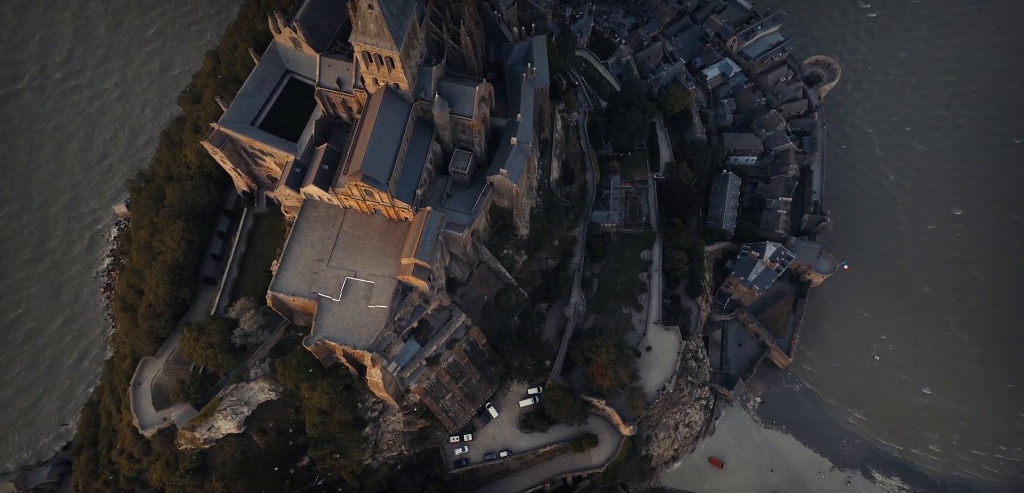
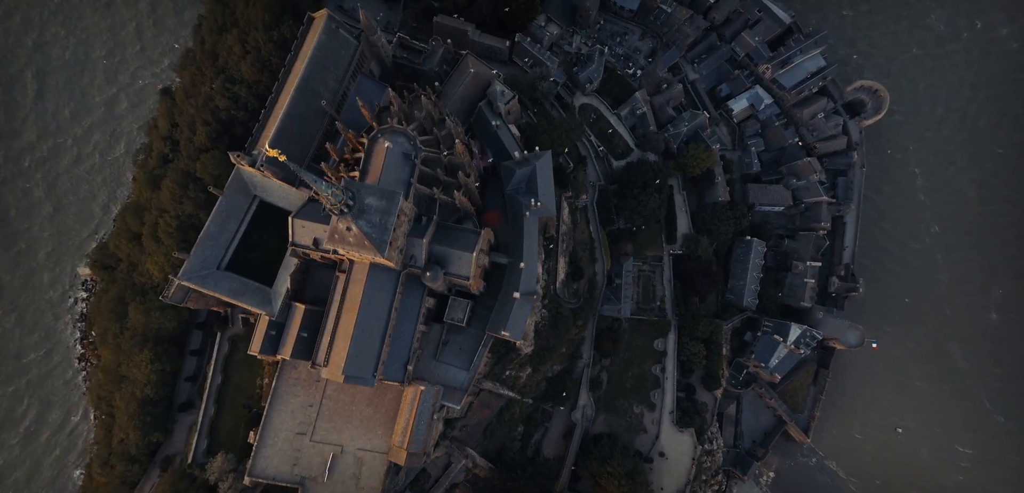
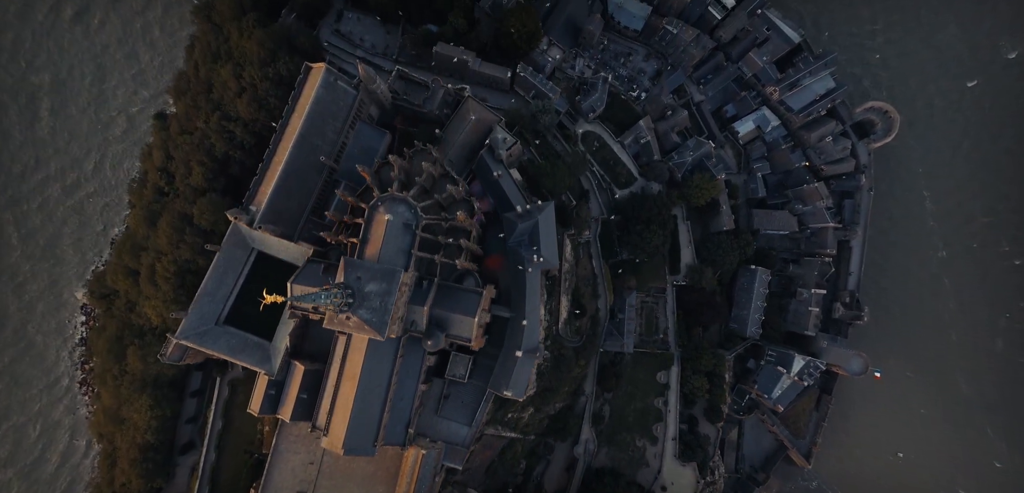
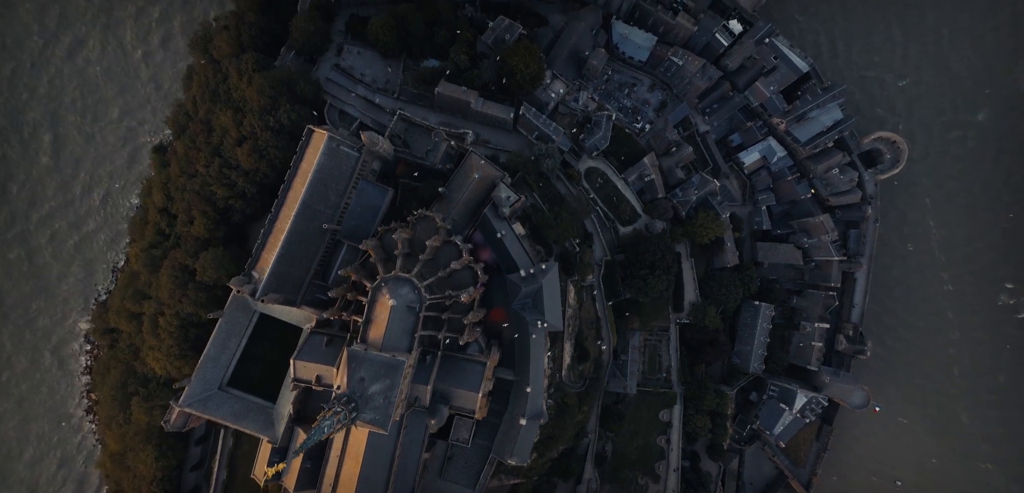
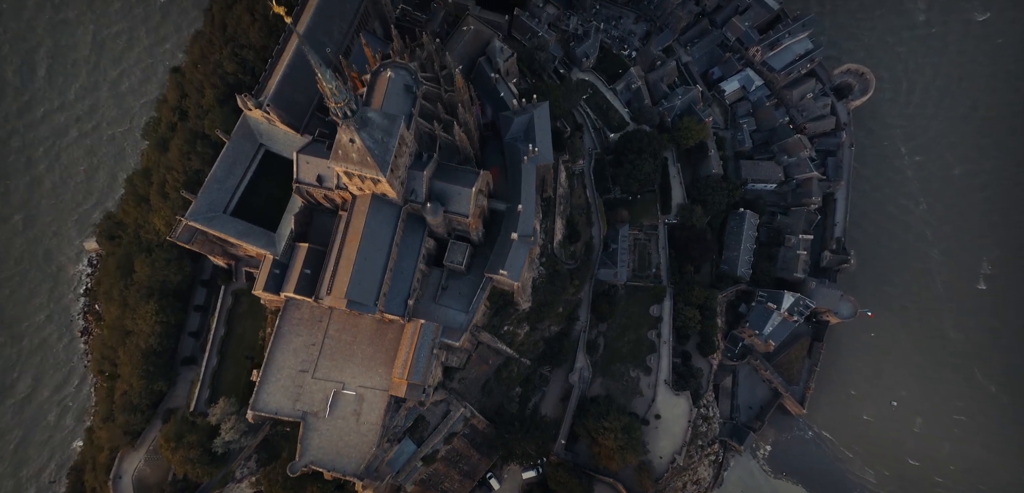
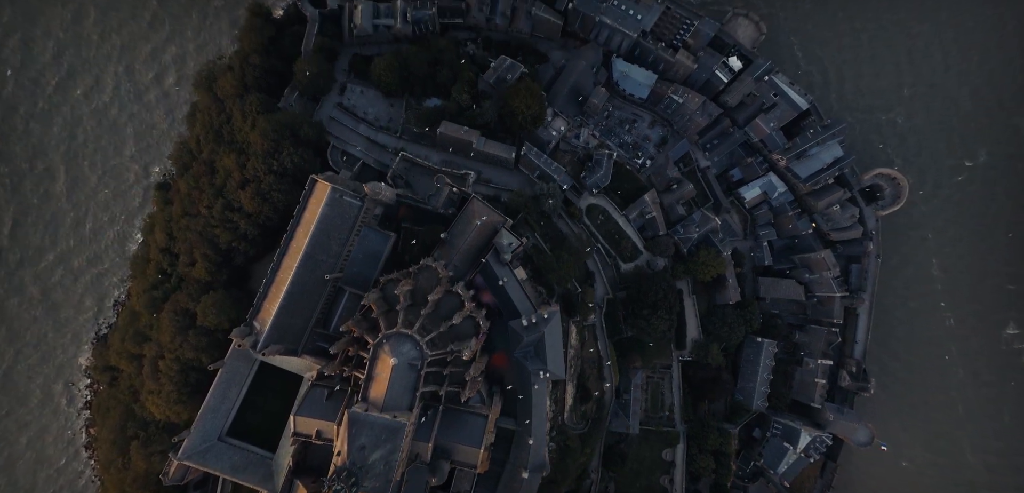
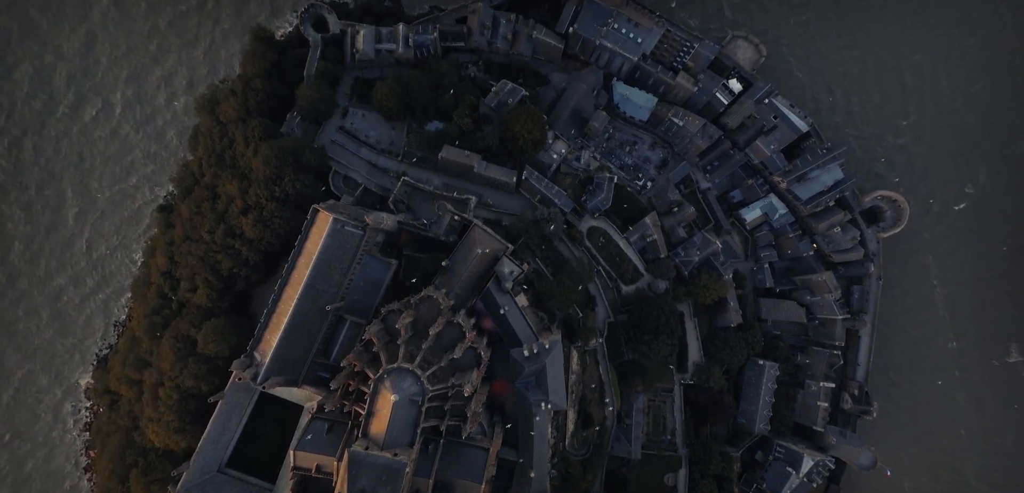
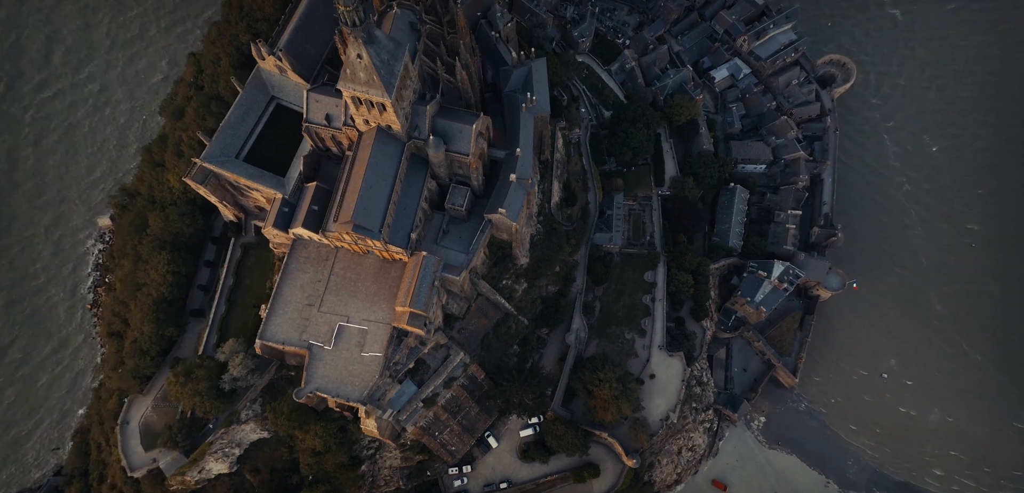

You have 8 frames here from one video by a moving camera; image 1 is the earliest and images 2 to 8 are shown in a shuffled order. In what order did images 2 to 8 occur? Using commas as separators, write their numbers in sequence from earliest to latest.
8, 5, 2, 3, 4, 6, 7
